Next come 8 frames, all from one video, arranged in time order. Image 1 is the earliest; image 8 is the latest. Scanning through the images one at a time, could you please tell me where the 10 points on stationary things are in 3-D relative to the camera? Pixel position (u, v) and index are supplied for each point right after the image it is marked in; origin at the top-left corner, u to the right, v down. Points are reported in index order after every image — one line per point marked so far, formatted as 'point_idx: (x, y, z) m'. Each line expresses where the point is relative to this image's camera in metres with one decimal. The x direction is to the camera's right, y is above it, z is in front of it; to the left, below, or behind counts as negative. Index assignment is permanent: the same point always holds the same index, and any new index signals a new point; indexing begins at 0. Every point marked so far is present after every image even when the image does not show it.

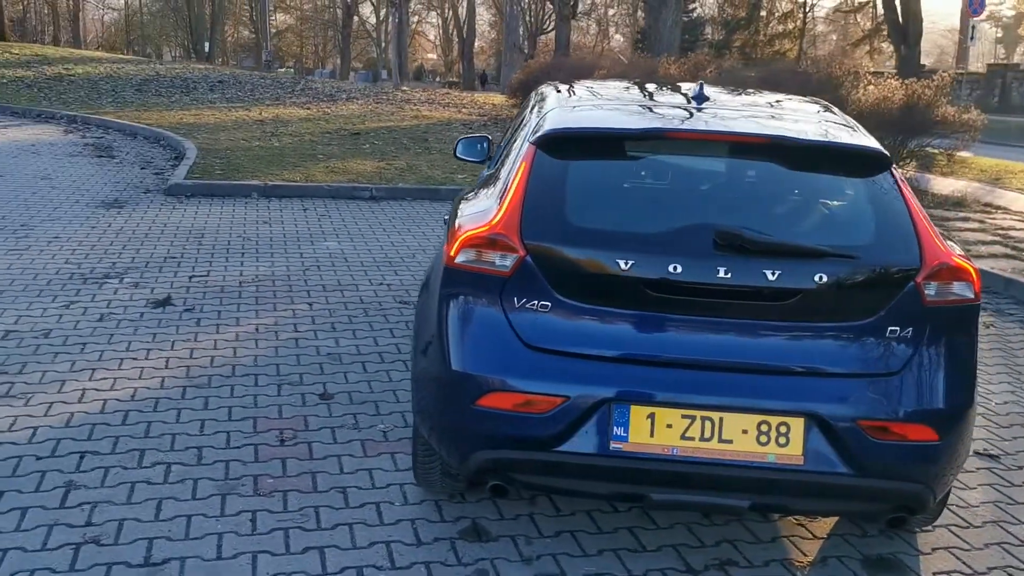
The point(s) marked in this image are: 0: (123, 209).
0: (-3.9, +0.8, +9.9) m
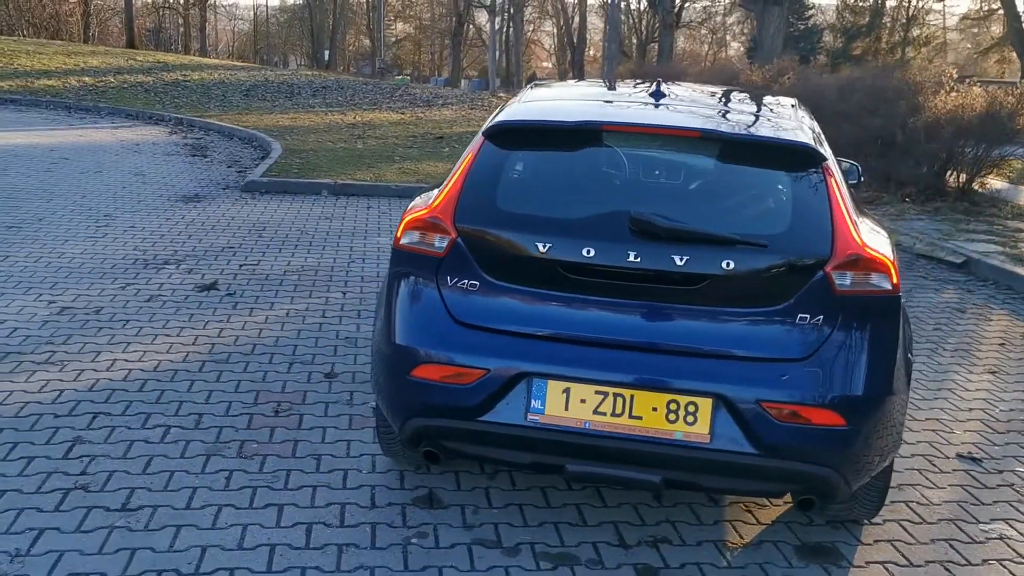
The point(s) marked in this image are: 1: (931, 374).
0: (-3.3, +0.9, +10.5) m
1: (+2.6, -0.5, +6.1) m
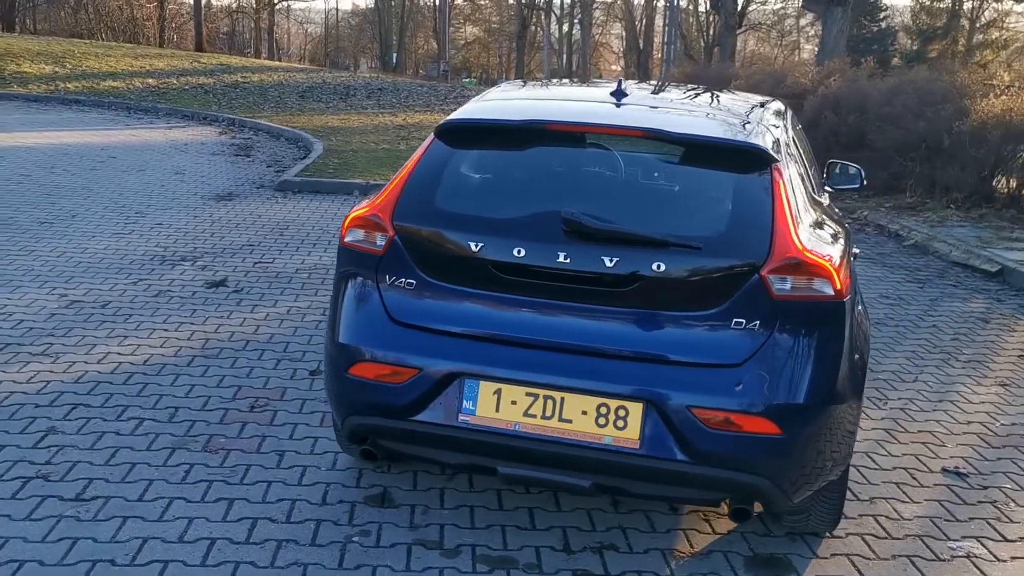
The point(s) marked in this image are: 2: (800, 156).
0: (-3.0, +0.9, +10.7) m
1: (+2.5, -0.6, +5.9) m
2: (+1.2, +0.6, +4.4) m
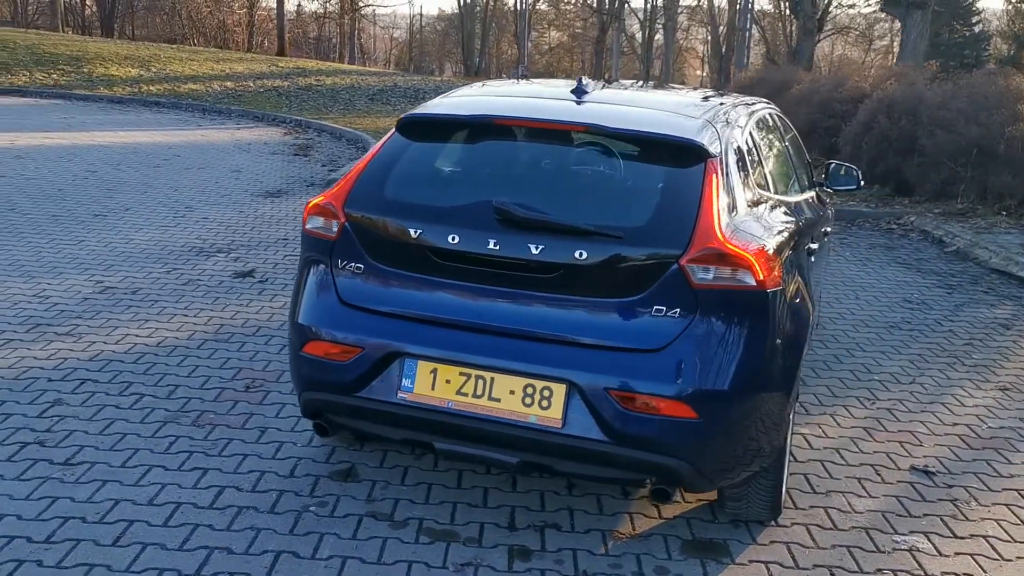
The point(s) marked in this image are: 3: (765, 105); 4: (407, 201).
0: (-2.6, +1.0, +11.1) m
1: (+2.5, -0.6, +5.8) m
2: (+1.1, +0.6, +4.5) m
3: (+1.4, +1.0, +5.4) m
4: (-0.4, +0.3, +3.6) m
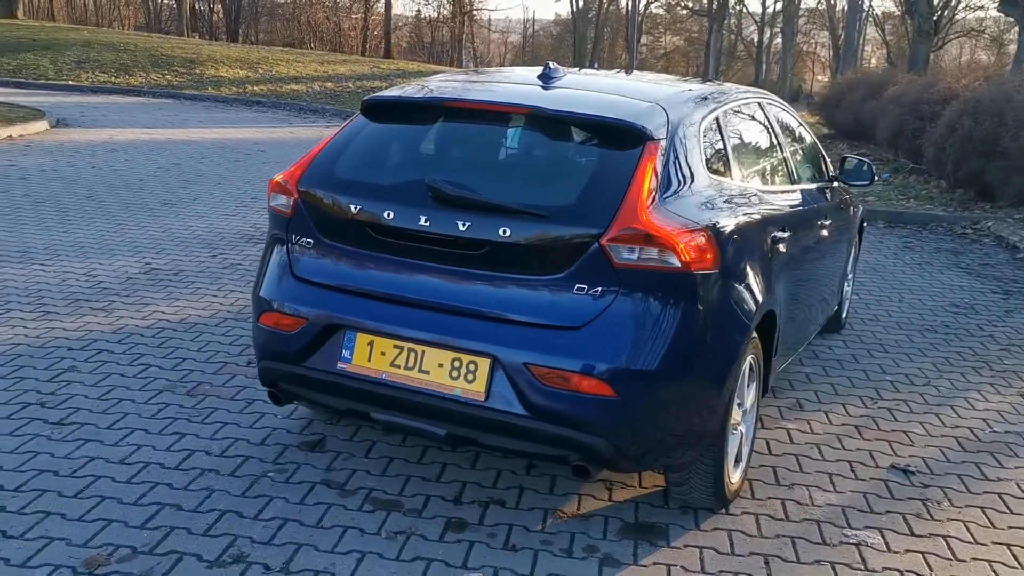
0: (-2.0, +1.1, +11.4) m
1: (+2.5, -0.6, +5.6) m
2: (+1.0, +0.6, +4.4) m
3: (+1.4, +1.0, +5.4) m
4: (-0.6, +0.4, +3.7) m
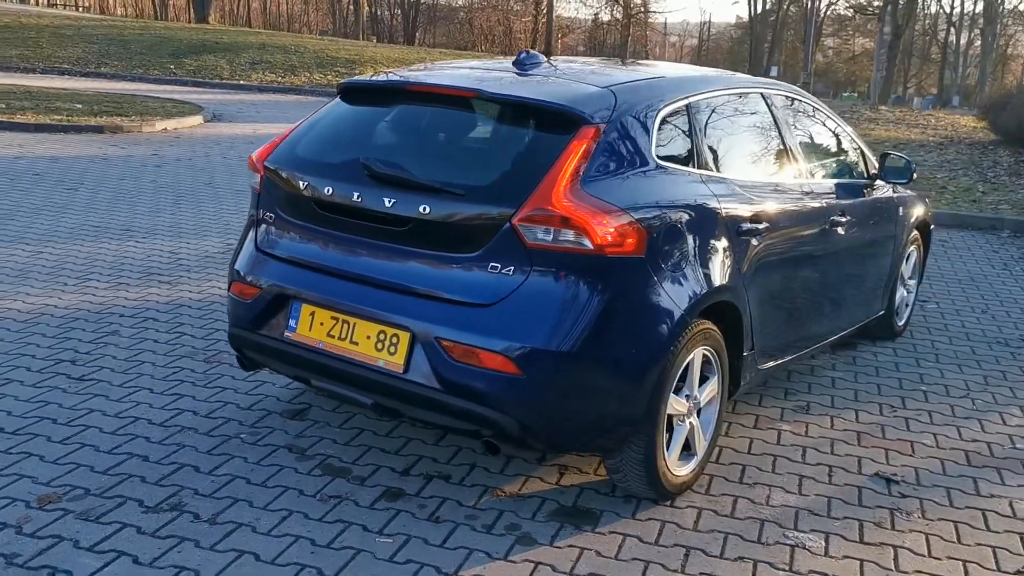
0: (-0.8, +1.2, +11.7) m
1: (+2.5, -0.6, +5.3) m
2: (+0.9, +0.7, +4.3) m
3: (+1.5, +1.0, +5.2) m
4: (-0.8, +0.5, +3.9) m
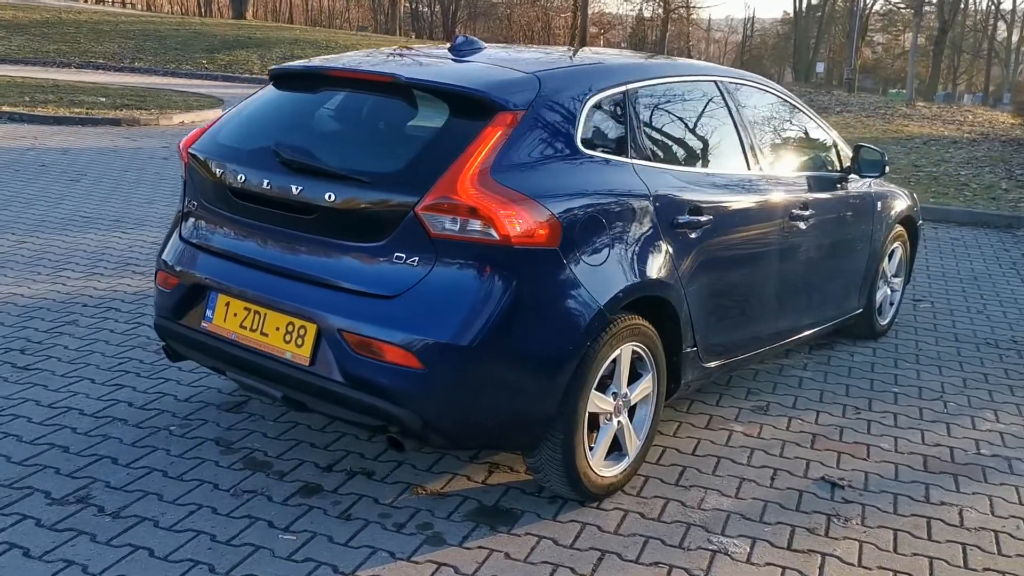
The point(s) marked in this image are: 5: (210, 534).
0: (-0.8, +1.3, +11.7) m
1: (+2.3, -0.6, +5.1) m
2: (+0.6, +0.7, +4.2) m
3: (+1.2, +1.1, +5.0) m
4: (-1.1, +0.6, +3.9) m
5: (-1.0, -0.8, +3.4) m
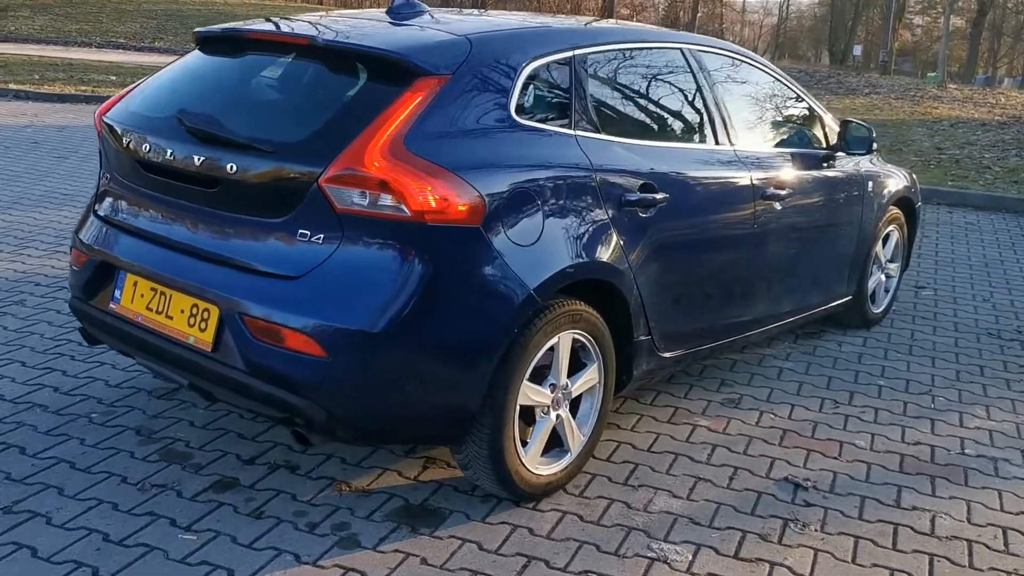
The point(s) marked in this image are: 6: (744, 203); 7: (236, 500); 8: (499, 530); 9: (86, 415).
0: (-0.7, +1.5, +11.4) m
1: (+2.1, -0.5, +4.7) m
2: (+0.4, +0.8, +3.9) m
3: (+1.0, +1.1, +4.7) m
4: (-1.3, +0.6, +3.6) m
5: (-1.3, -0.8, +3.1) m
6: (+1.0, +0.4, +4.3) m
7: (-0.9, -0.7, +3.4) m
8: (0.0, -0.8, +3.3) m
9: (-1.7, -0.5, +4.0) m
